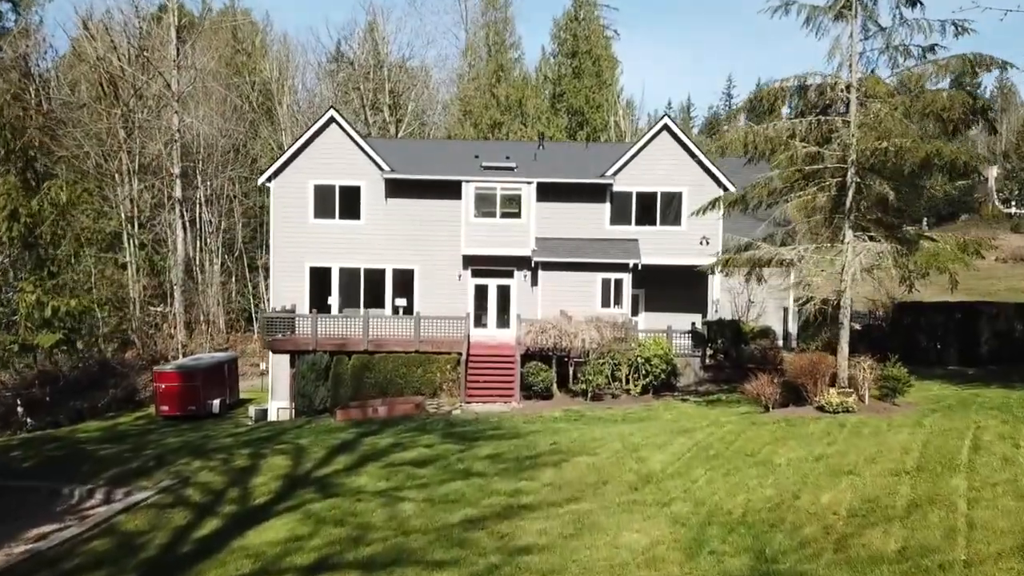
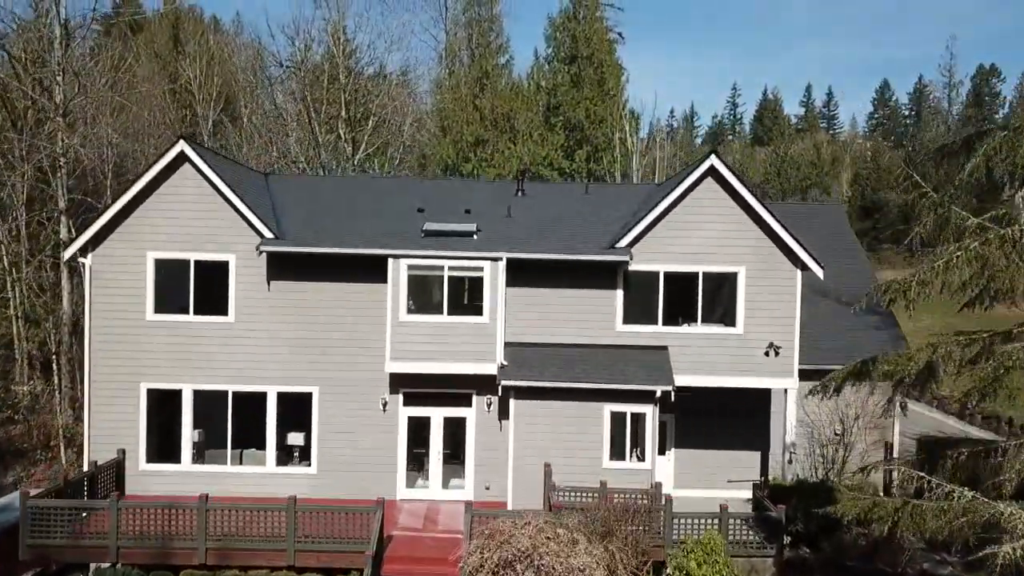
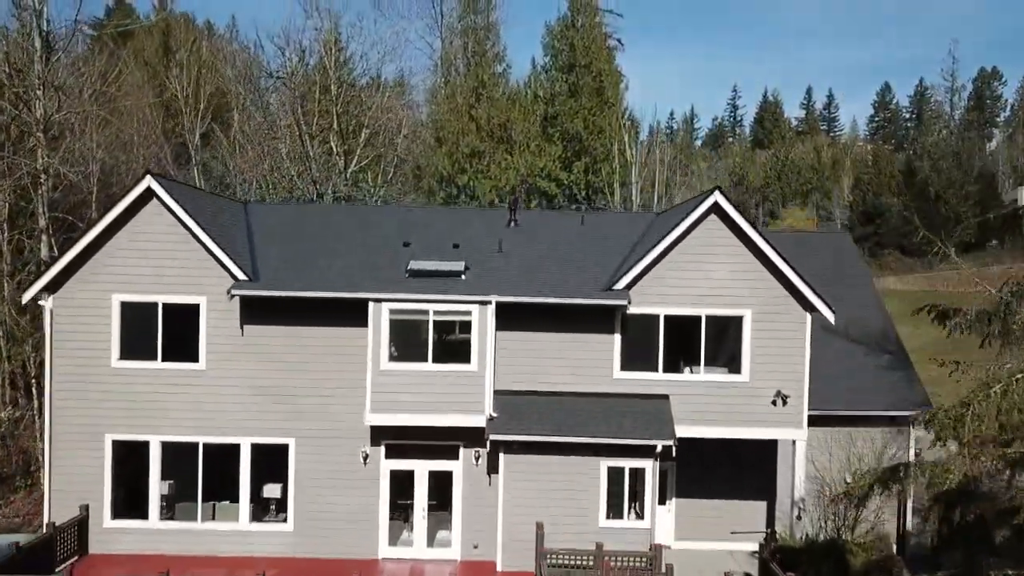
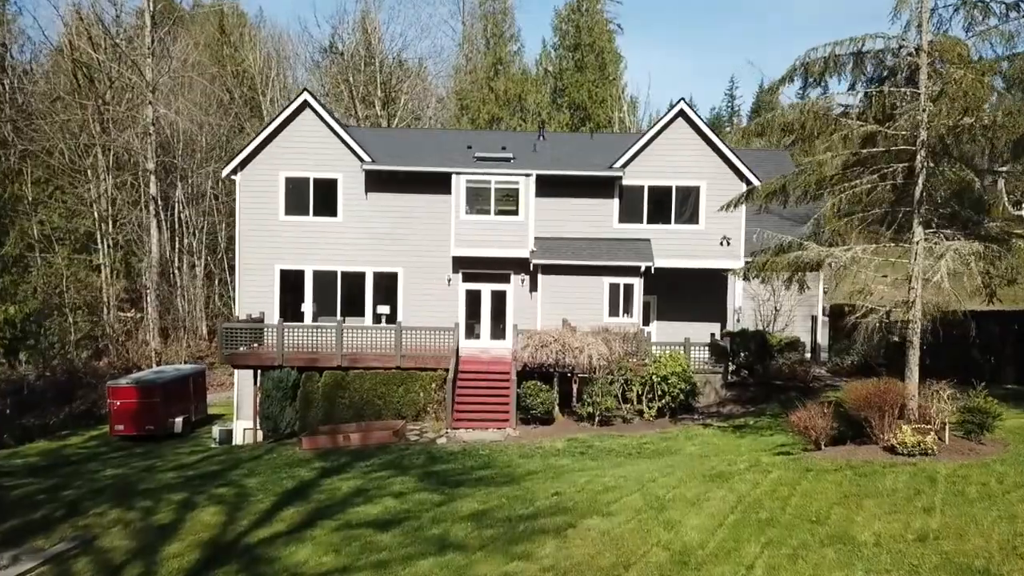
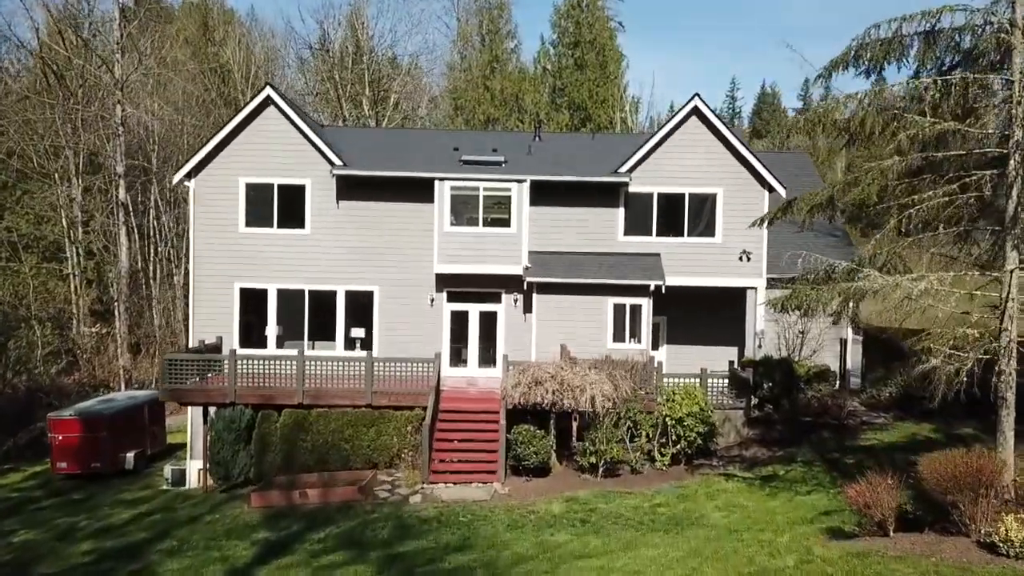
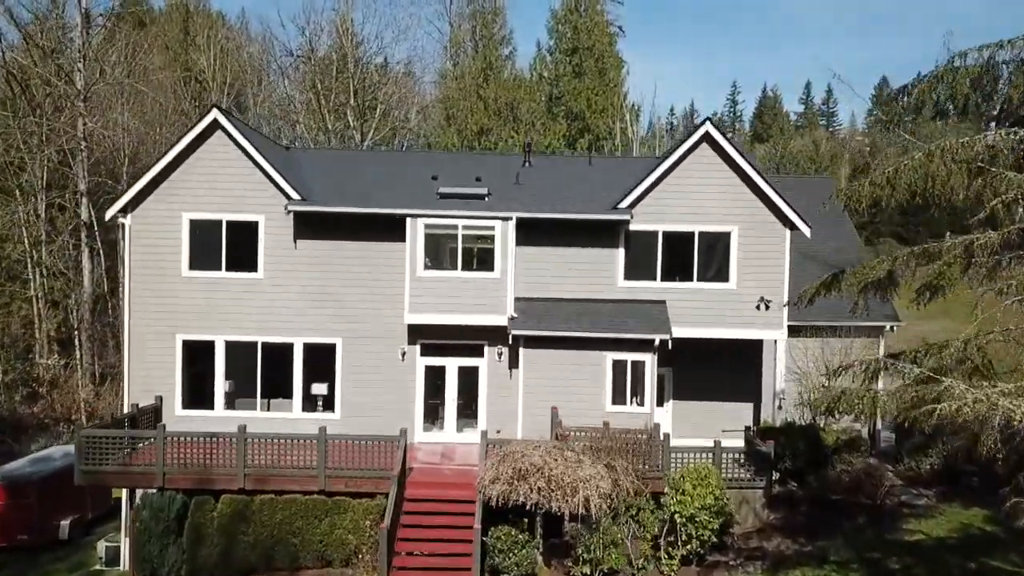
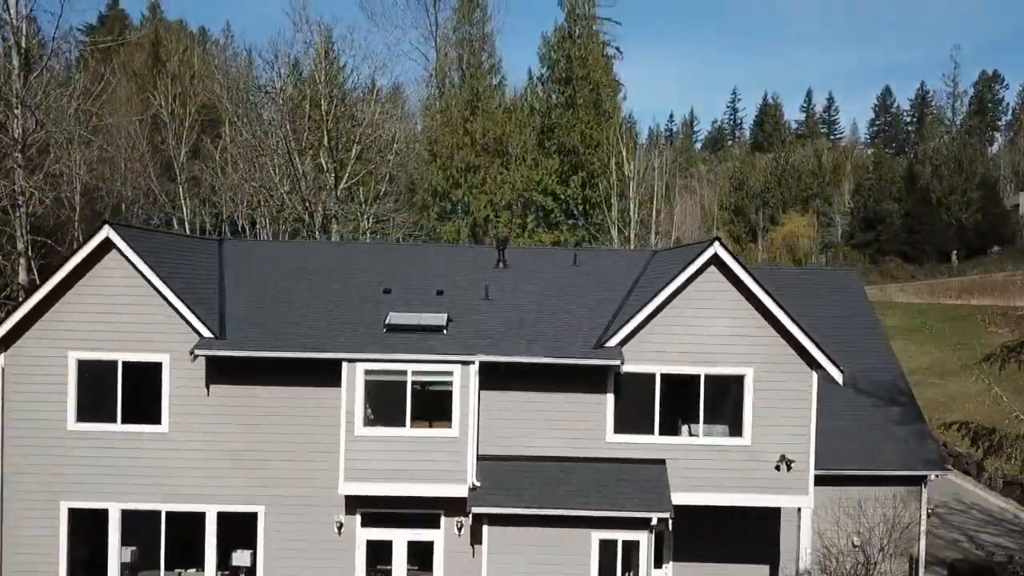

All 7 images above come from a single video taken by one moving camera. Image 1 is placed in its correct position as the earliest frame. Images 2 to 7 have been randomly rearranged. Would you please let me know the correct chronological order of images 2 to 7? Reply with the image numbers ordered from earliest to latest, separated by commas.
4, 5, 6, 2, 3, 7
